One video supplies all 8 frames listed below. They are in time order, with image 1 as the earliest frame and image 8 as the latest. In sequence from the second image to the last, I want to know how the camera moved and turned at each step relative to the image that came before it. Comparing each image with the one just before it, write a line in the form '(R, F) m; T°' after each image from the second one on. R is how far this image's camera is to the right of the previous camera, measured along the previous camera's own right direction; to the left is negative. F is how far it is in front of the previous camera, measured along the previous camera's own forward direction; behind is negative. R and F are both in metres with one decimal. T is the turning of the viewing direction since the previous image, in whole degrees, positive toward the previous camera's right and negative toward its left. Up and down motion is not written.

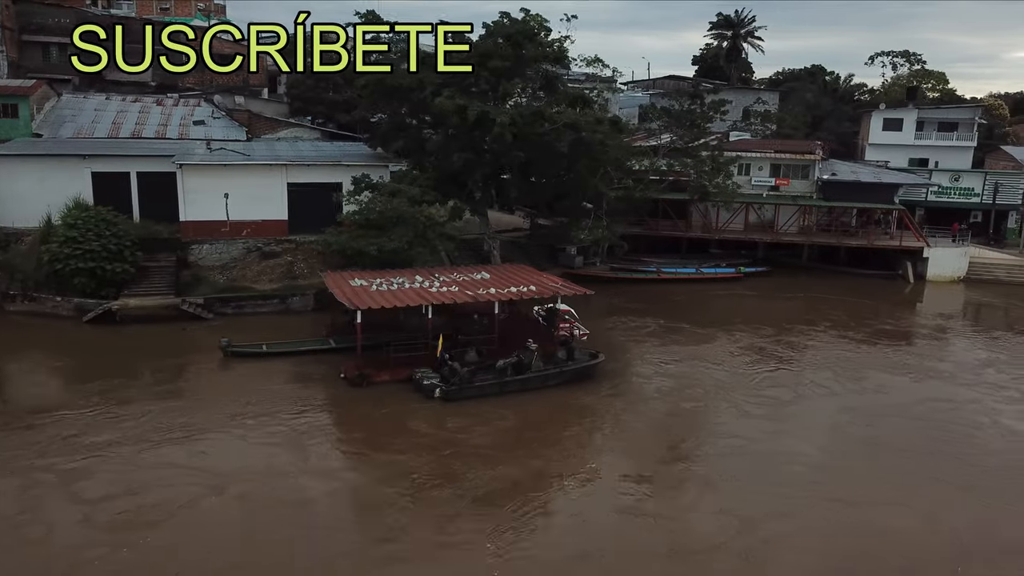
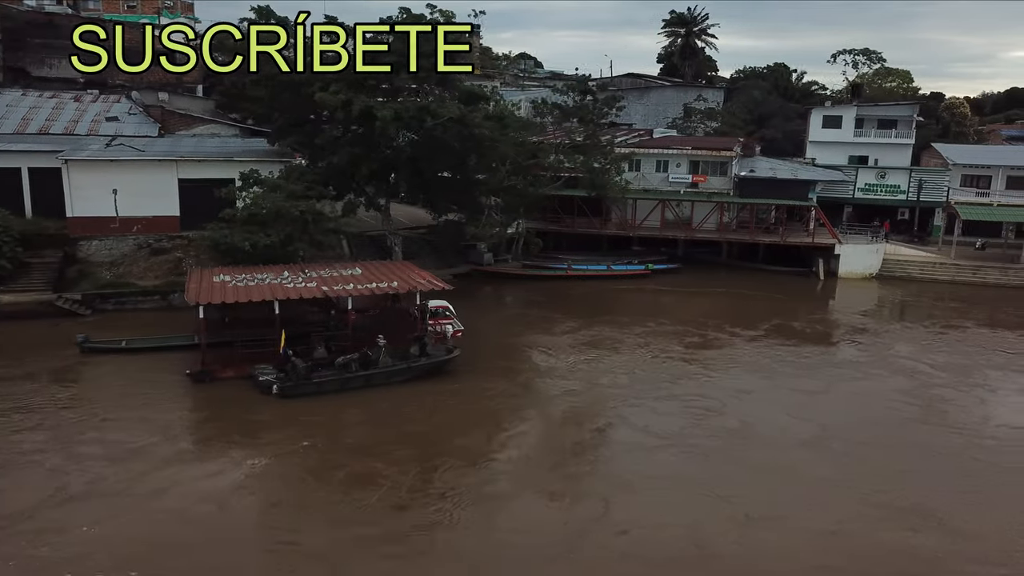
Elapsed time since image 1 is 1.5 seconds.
(+3.3, +0.1) m; 0°
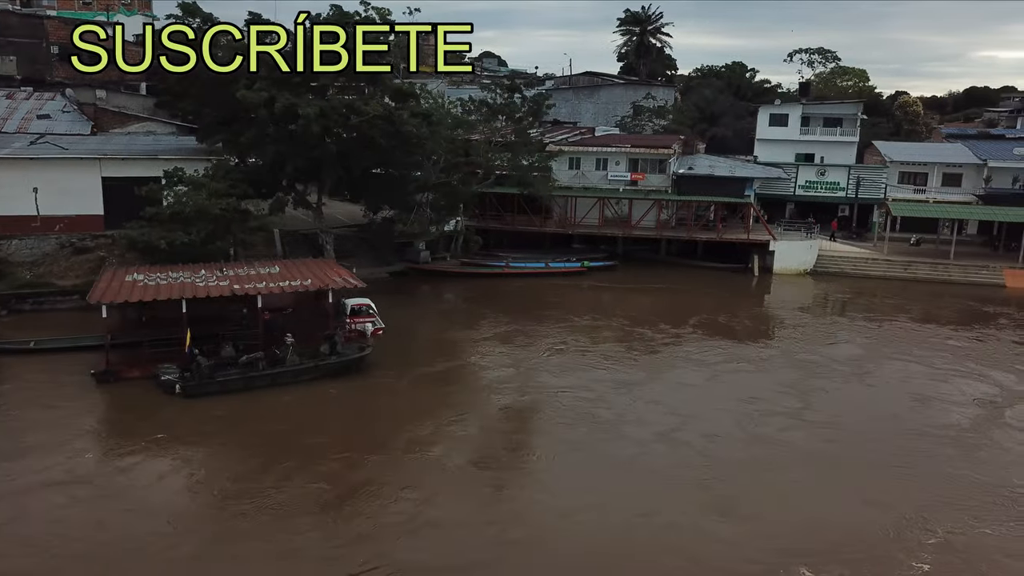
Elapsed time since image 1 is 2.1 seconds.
(+1.5, 0.0) m; +2°
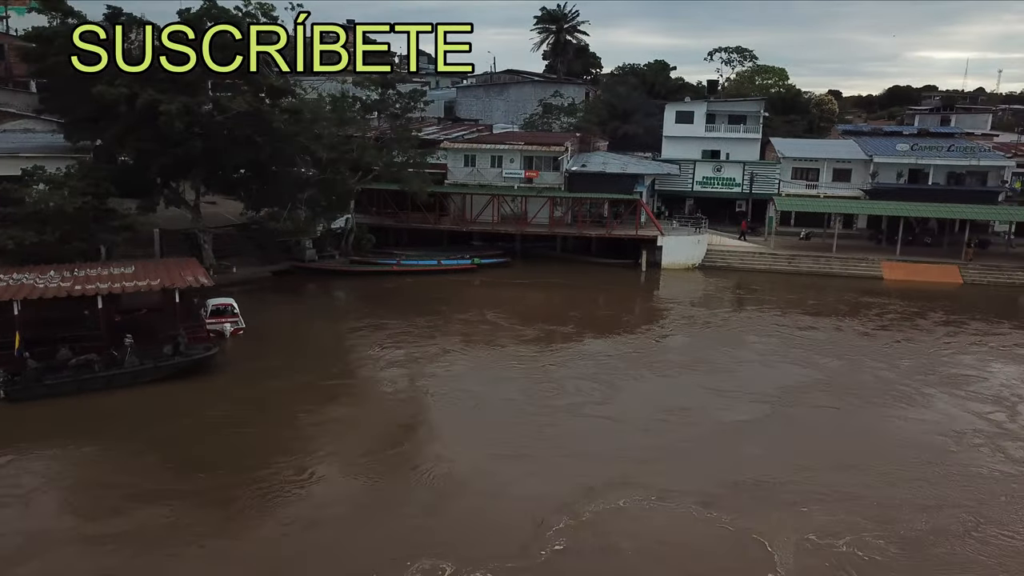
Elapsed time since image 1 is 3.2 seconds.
(+2.3, 0.0) m; +3°
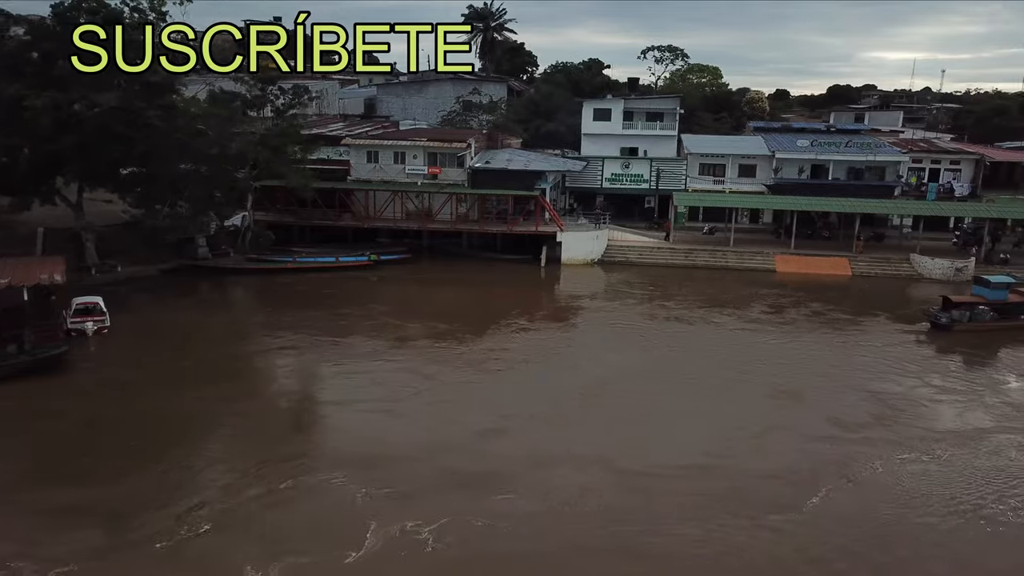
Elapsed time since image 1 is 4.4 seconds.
(+2.4, -0.1) m; +3°
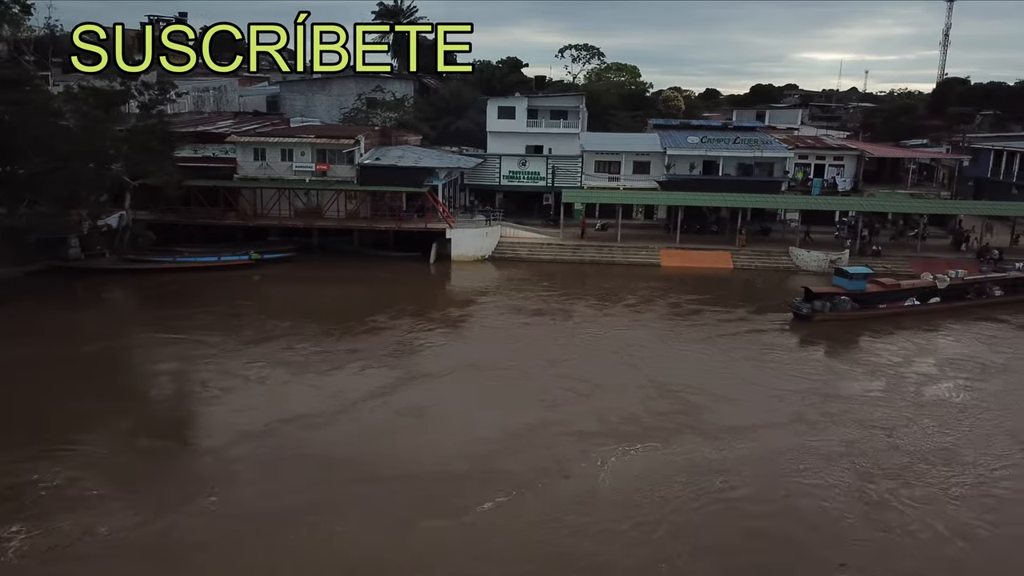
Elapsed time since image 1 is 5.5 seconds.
(+2.2, -0.1) m; +4°
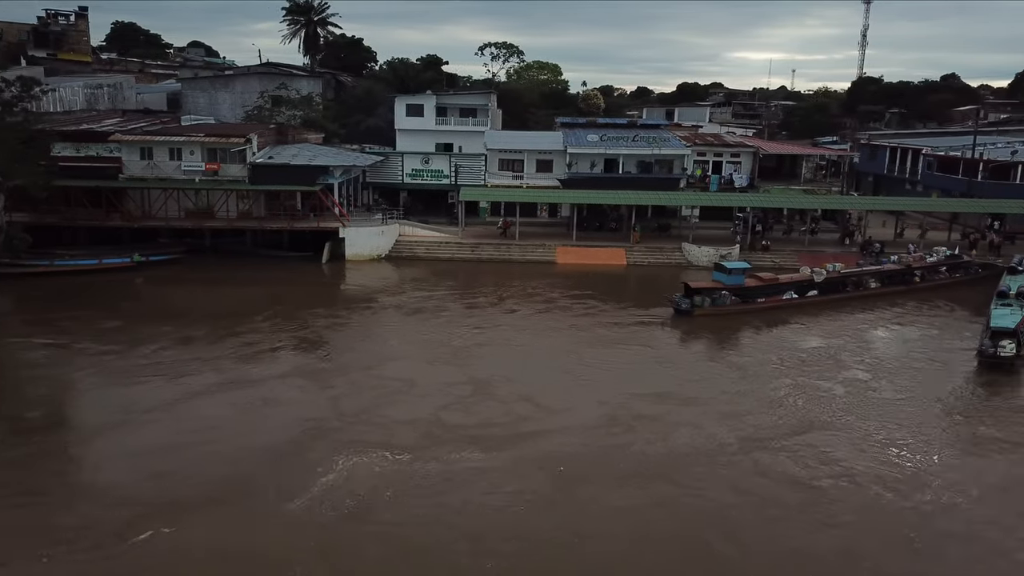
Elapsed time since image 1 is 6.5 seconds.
(+1.8, 0.0) m; +4°
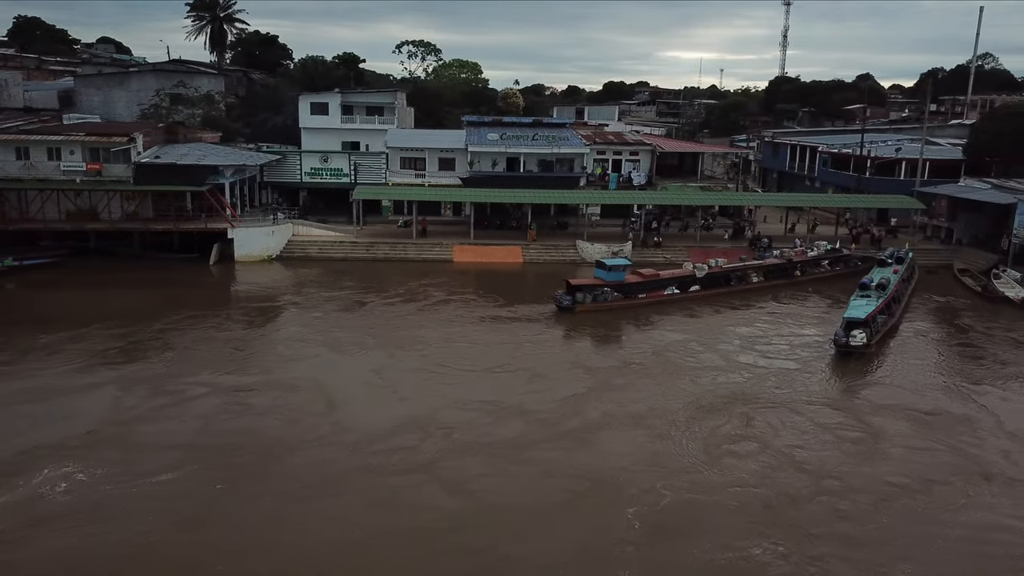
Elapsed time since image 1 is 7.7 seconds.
(+1.8, -0.1) m; +4°
